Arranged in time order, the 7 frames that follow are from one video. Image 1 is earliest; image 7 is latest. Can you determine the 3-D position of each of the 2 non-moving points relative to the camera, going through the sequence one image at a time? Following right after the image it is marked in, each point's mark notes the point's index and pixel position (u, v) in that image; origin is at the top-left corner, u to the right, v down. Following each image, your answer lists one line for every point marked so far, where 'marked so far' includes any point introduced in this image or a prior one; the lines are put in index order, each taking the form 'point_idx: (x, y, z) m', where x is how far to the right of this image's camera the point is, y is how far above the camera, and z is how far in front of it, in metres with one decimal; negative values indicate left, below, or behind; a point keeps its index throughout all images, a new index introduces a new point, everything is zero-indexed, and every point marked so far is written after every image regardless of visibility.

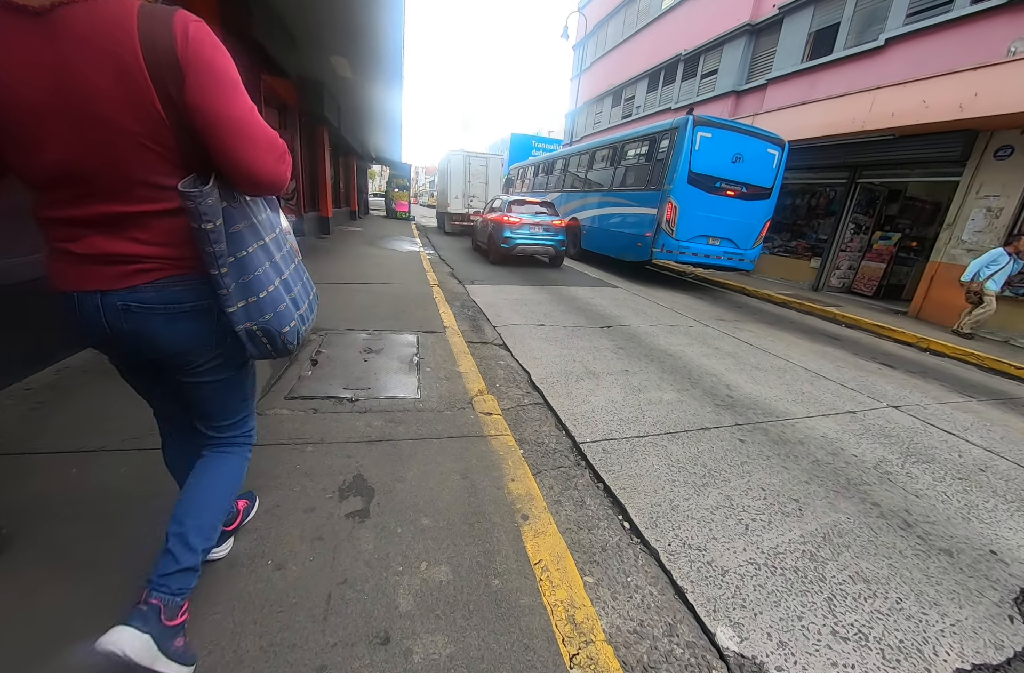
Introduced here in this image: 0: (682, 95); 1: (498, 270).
0: (+3.9, +5.5, +9.2) m
1: (-0.2, +0.9, +5.2) m
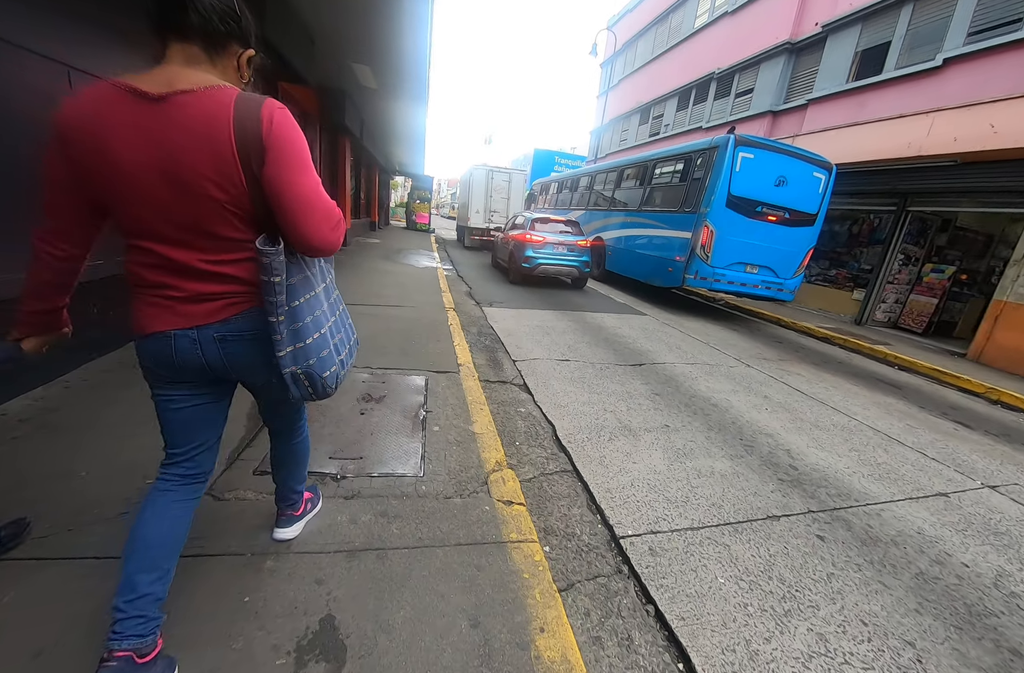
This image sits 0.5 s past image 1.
0: (+4.5, +4.9, +8.9) m
1: (+0.1, +0.6, +4.9) m
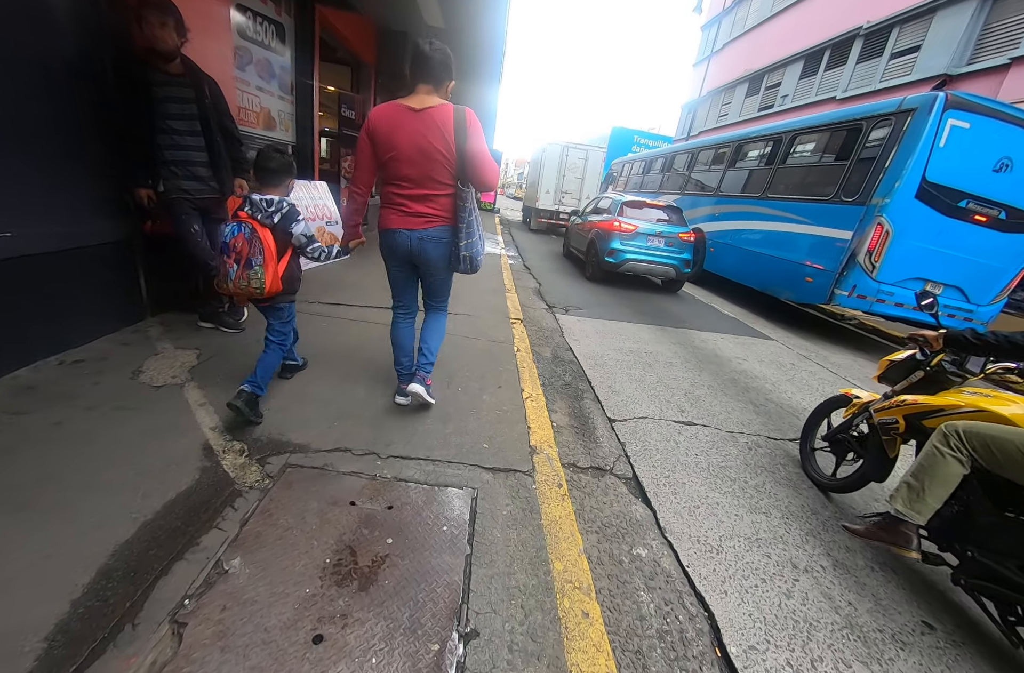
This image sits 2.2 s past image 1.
0: (+6.1, +4.5, +7.1) m
1: (+0.8, +0.4, +3.9) m
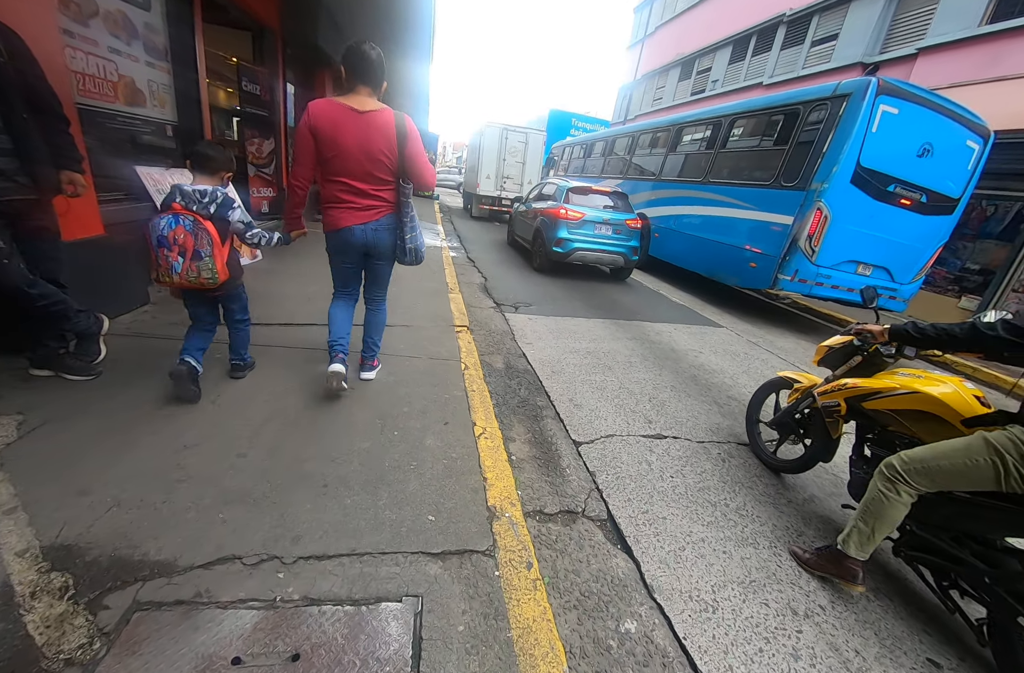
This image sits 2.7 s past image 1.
0: (+5.0, +5.0, +7.4) m
1: (+0.3, +0.5, +3.8) m
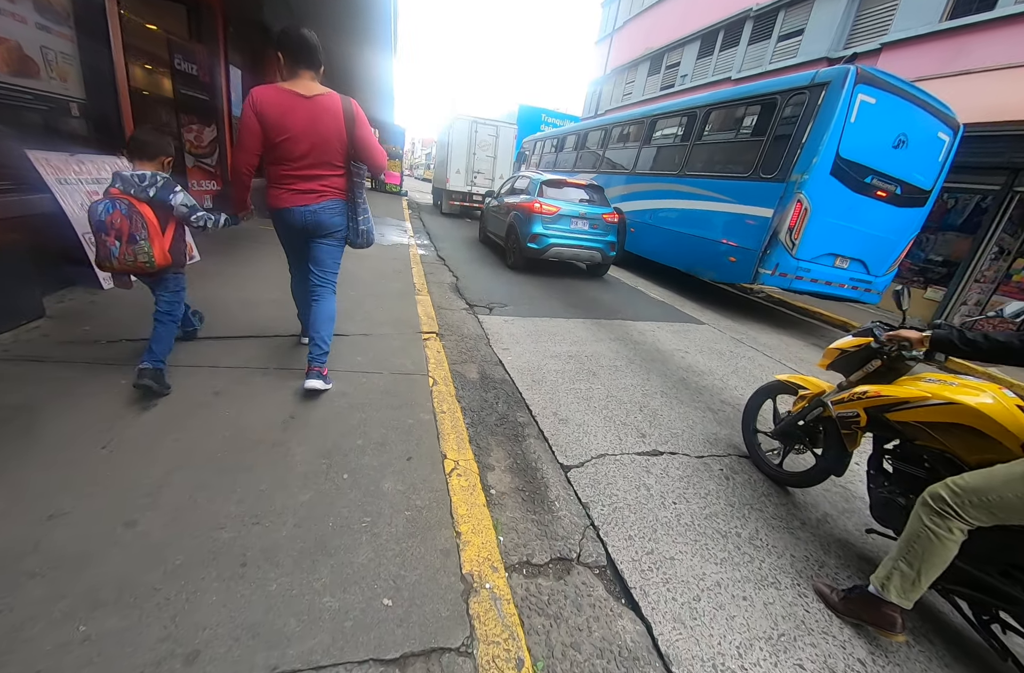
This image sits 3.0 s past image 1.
0: (+4.4, +5.1, +7.4) m
1: (+0.1, +0.5, +3.6) m
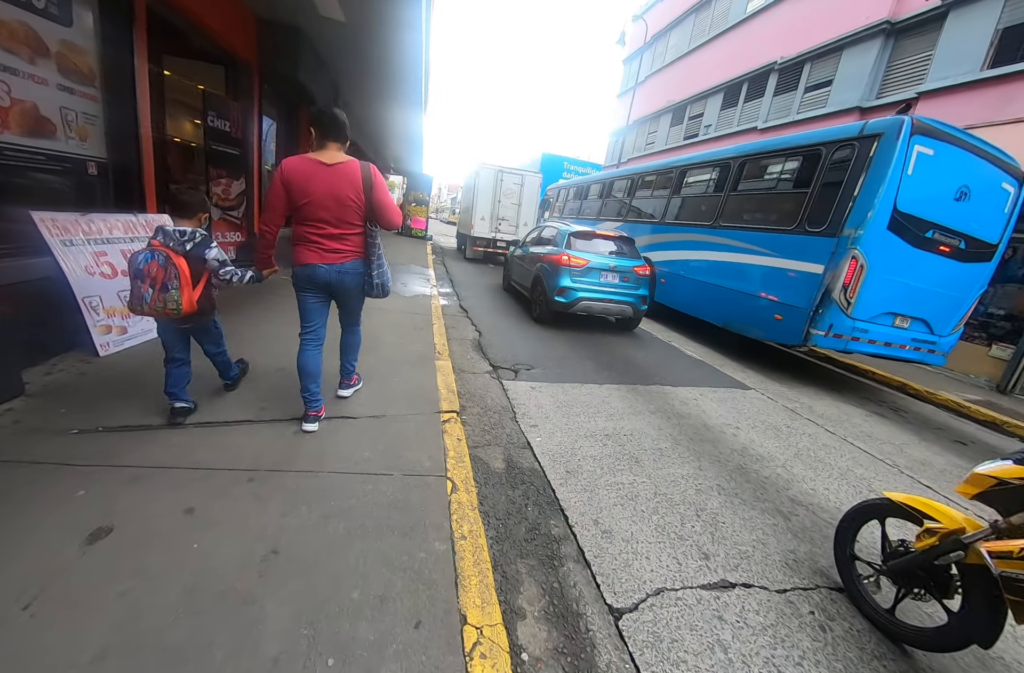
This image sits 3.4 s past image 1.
0: (+4.9, +4.2, +7.4) m
1: (+0.3, 0.0, +3.3) m
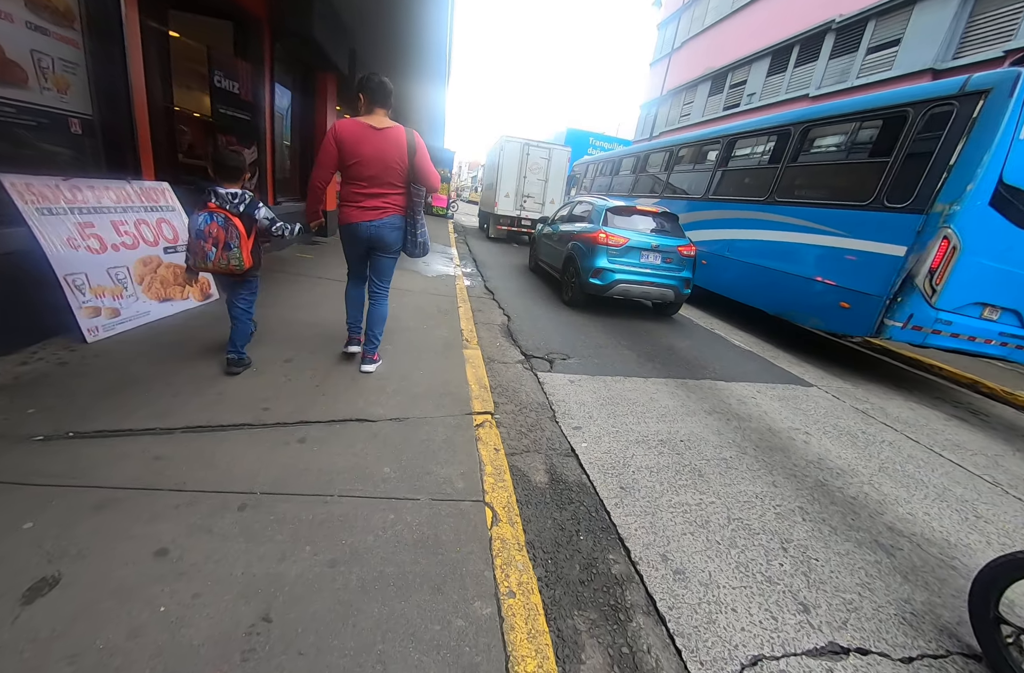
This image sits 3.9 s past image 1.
0: (+5.3, +4.4, +6.8) m
1: (+0.5, +0.1, +3.1) m
